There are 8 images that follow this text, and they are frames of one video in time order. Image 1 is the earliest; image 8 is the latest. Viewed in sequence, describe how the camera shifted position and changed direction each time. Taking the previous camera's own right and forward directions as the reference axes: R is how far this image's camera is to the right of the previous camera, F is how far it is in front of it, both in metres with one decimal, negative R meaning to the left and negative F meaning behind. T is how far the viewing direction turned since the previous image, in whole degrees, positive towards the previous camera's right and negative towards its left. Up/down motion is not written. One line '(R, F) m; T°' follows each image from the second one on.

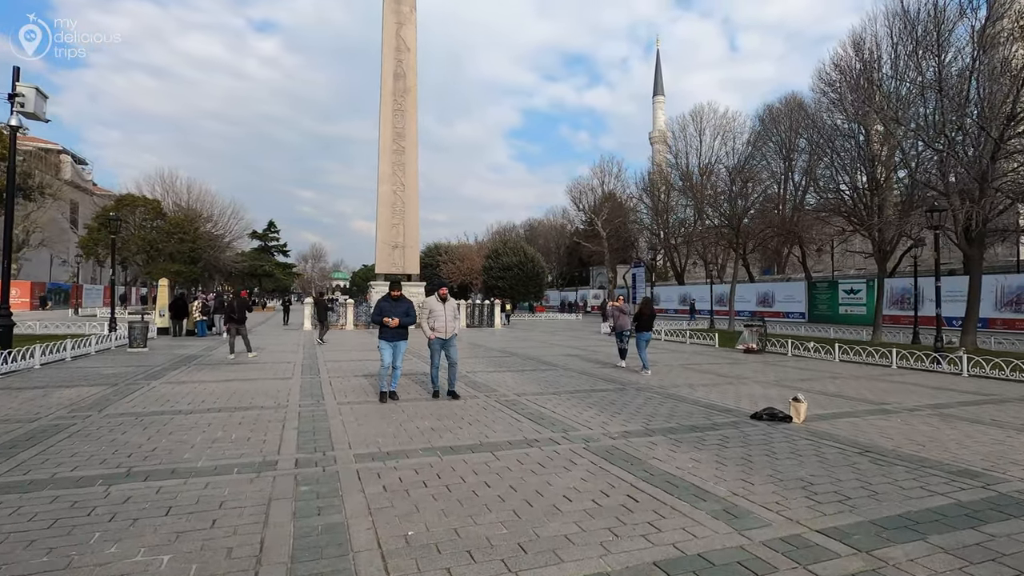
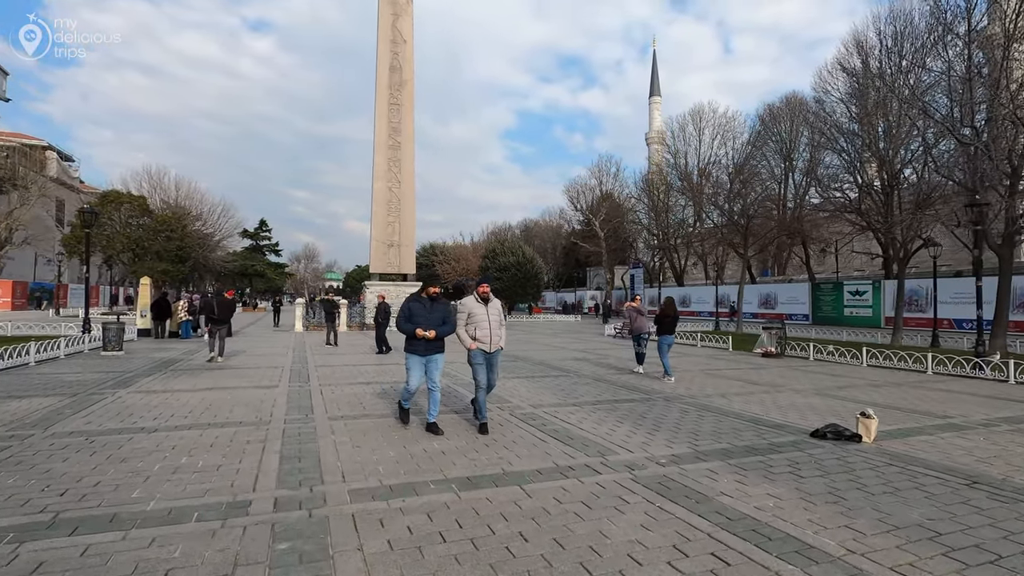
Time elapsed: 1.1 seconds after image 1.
(-0.3, +1.1) m; +1°
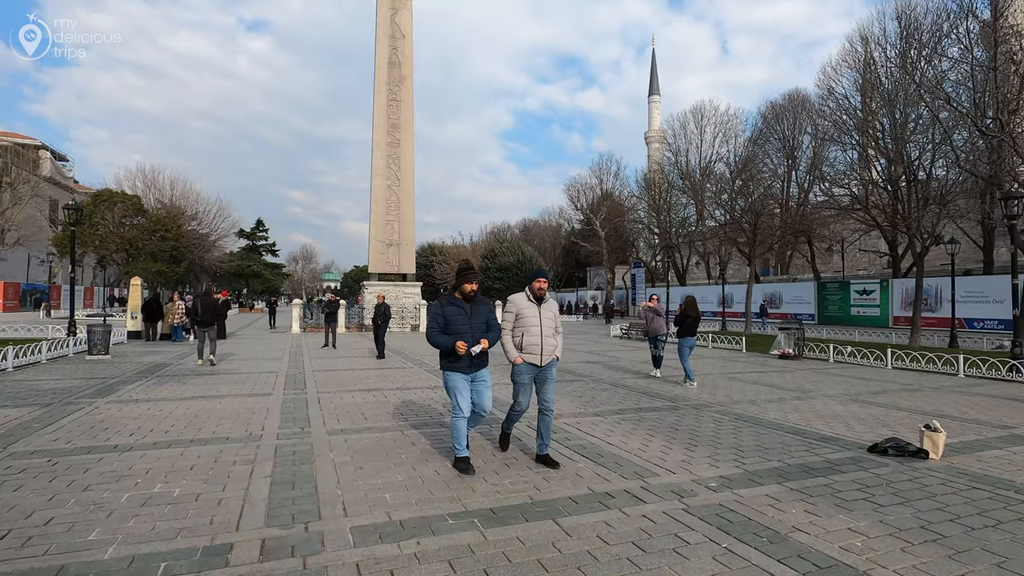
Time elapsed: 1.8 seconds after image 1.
(-0.2, +0.7) m; 0°
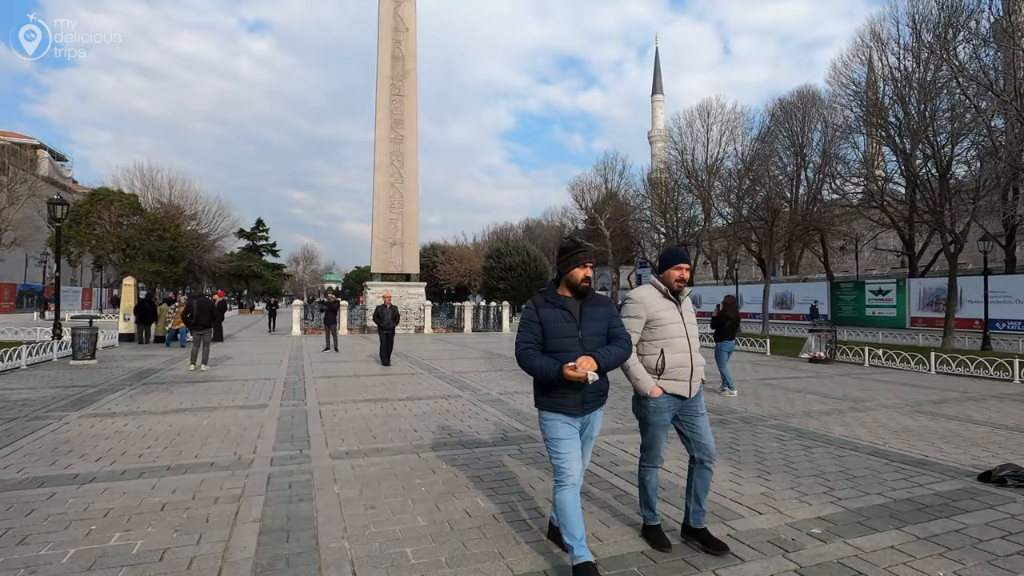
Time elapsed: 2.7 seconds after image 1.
(-0.3, +0.9) m; 0°
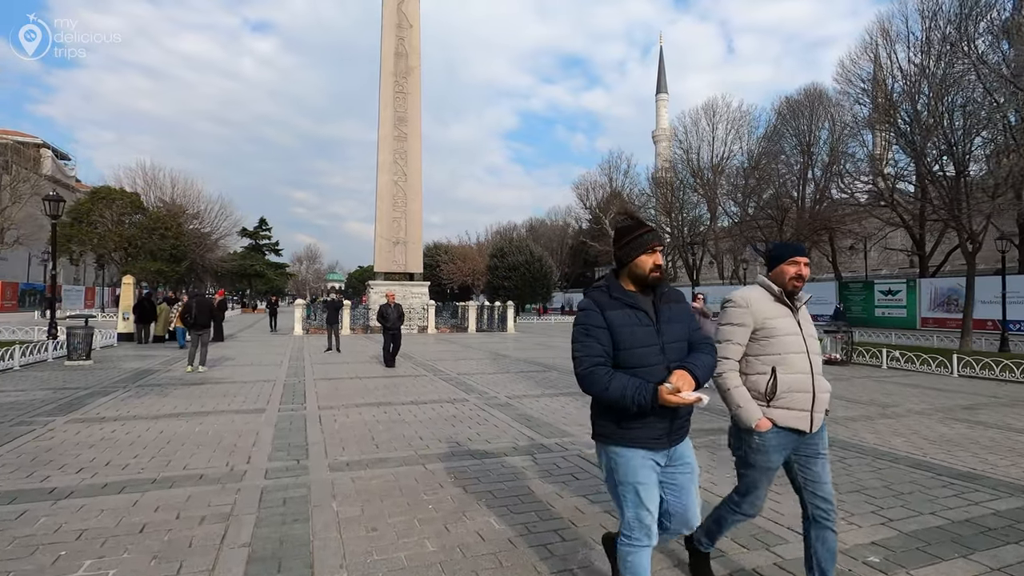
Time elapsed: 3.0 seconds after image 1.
(-0.1, +0.4) m; 0°
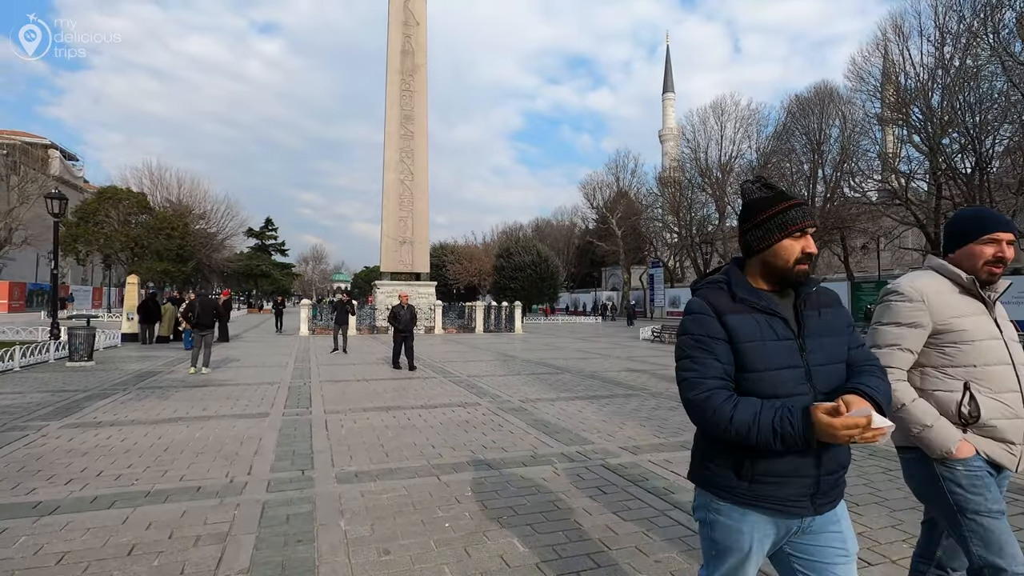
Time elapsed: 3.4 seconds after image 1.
(-0.1, +0.4) m; -1°
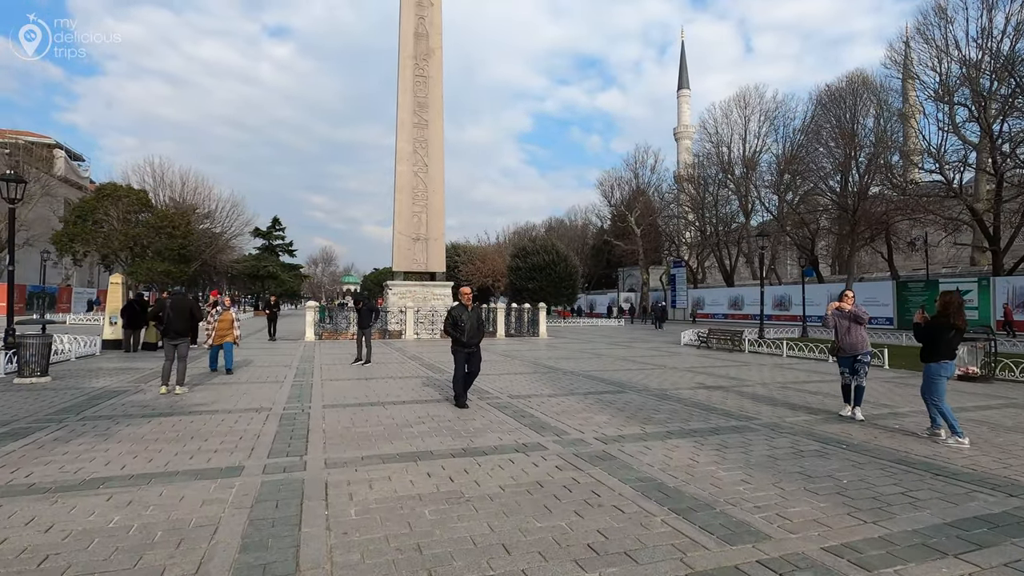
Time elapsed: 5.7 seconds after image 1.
(-0.7, +2.4) m; -1°
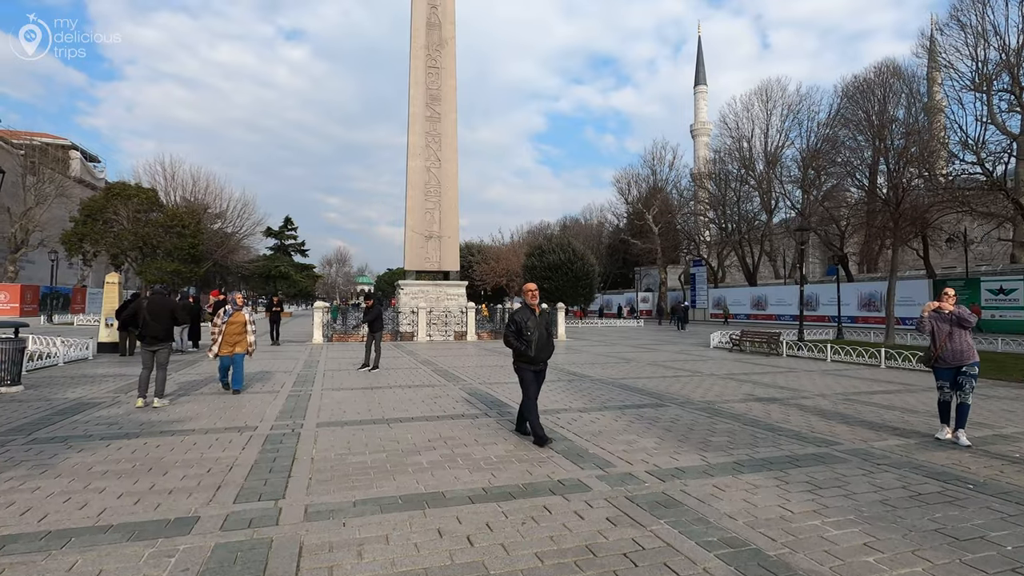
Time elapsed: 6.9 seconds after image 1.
(-0.2, +1.2) m; -1°
